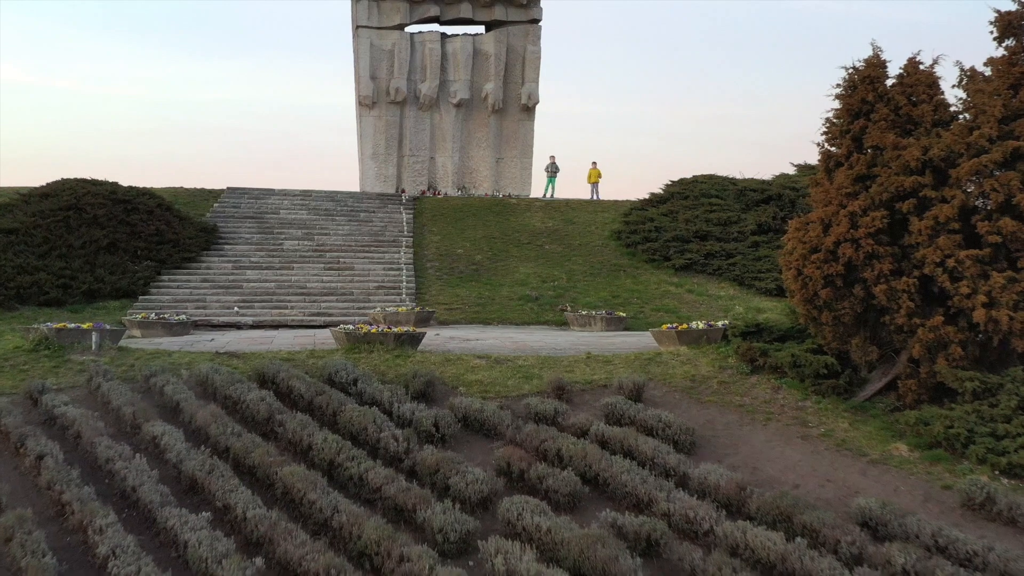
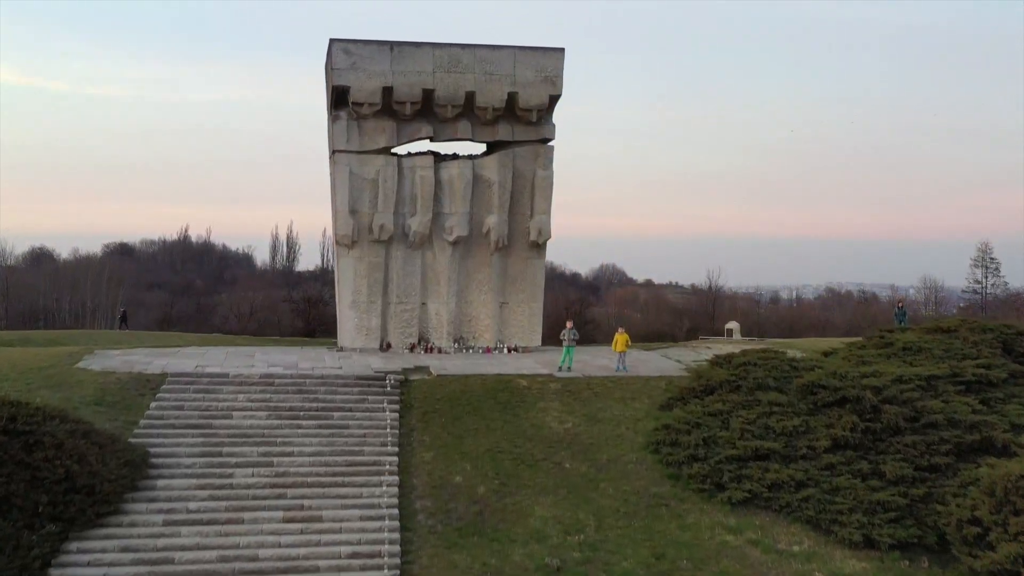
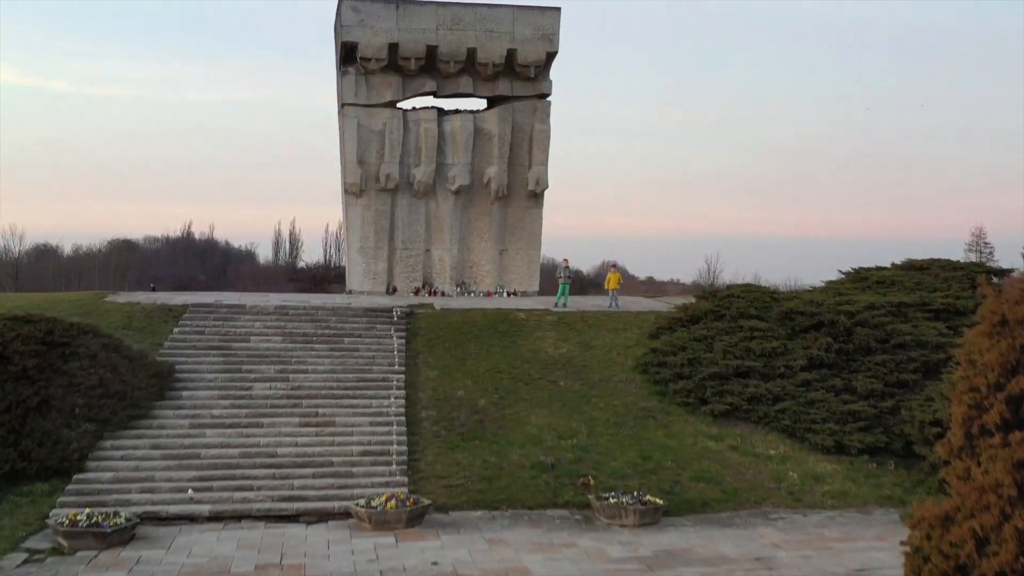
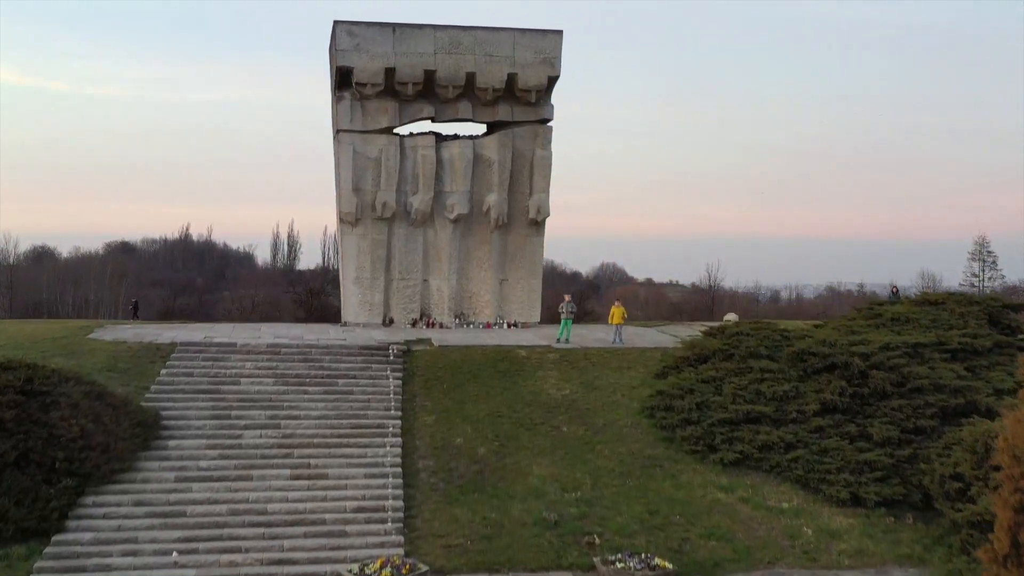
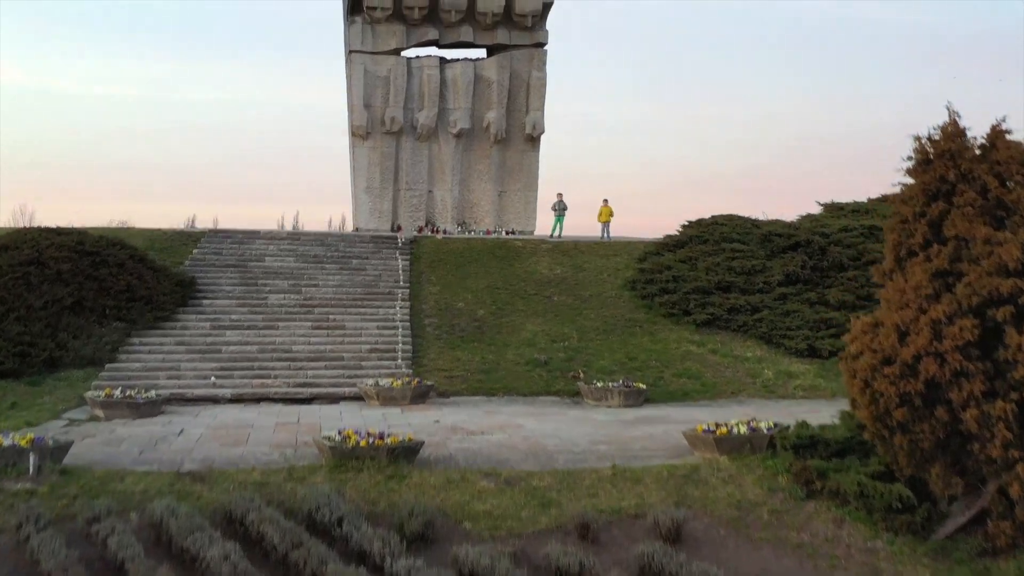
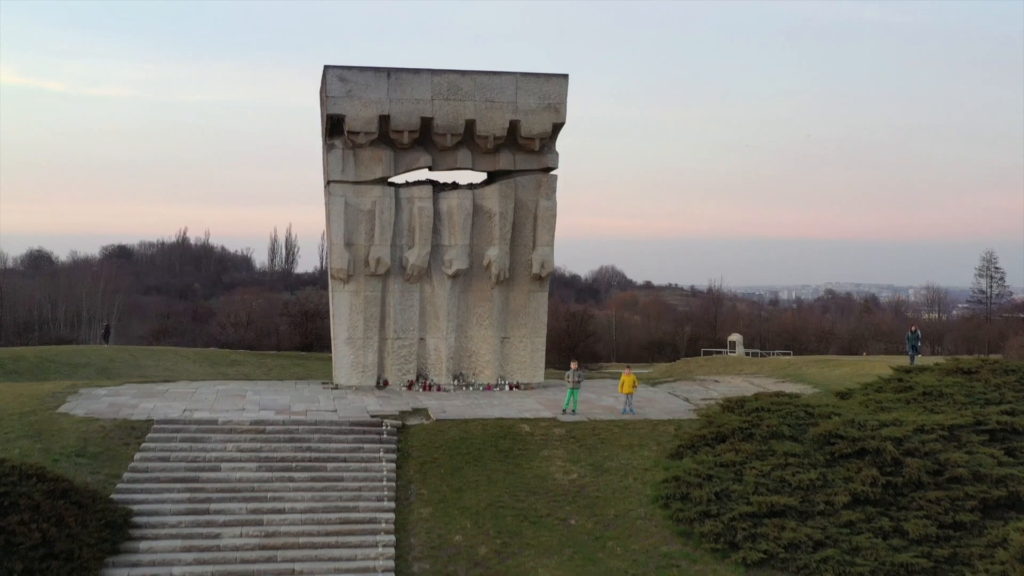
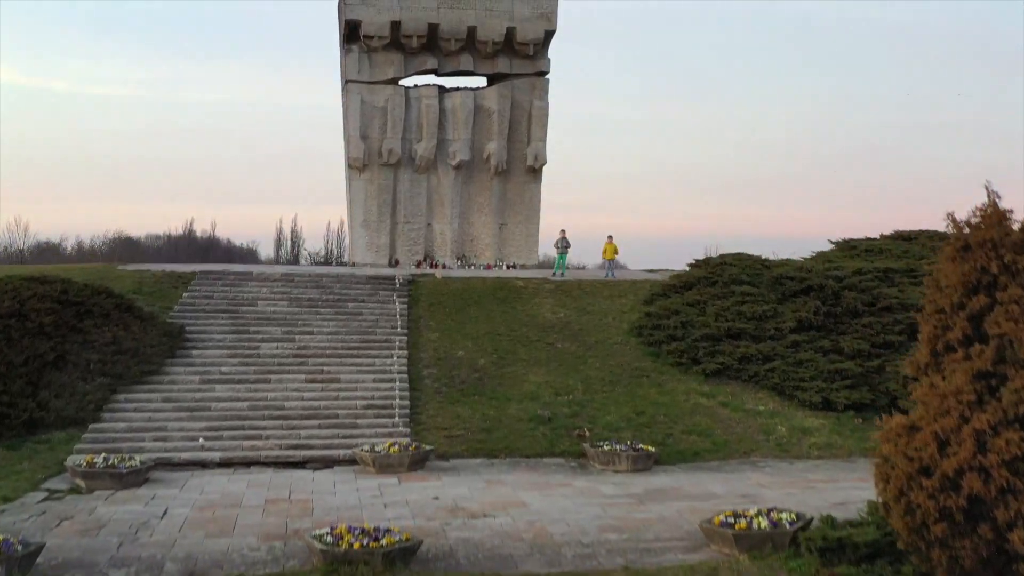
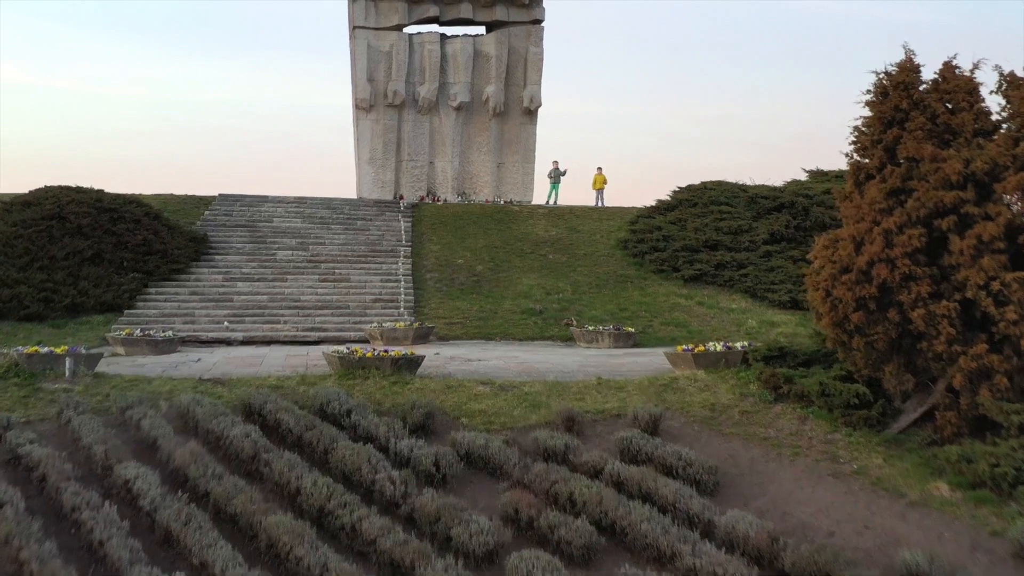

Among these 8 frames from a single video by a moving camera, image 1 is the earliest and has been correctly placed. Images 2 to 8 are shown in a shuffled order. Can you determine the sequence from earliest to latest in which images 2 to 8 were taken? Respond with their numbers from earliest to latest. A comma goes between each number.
8, 5, 7, 3, 4, 2, 6
